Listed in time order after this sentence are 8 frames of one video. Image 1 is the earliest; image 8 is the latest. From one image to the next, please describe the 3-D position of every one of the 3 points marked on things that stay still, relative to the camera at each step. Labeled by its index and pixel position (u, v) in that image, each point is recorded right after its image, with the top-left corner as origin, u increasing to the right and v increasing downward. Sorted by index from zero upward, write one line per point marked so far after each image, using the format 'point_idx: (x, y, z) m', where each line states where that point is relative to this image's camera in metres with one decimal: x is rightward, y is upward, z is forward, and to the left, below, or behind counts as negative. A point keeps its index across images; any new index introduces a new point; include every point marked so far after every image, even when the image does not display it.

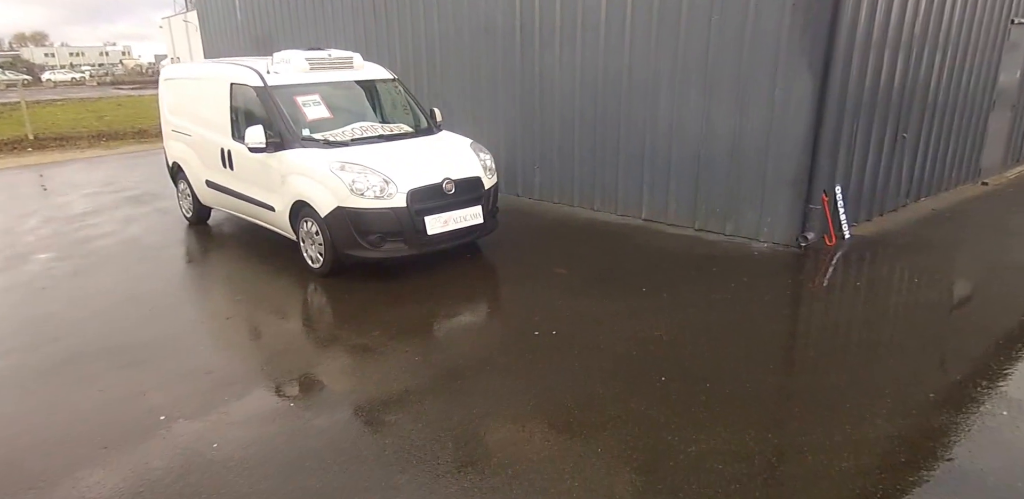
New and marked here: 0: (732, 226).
0: (+2.1, +0.2, +6.0) m
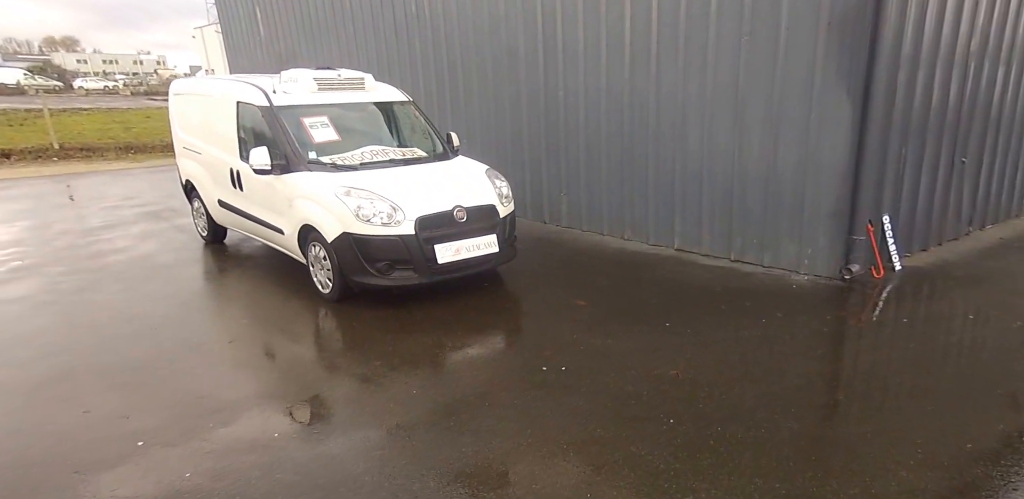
0: (+2.3, 0.0, +5.6) m
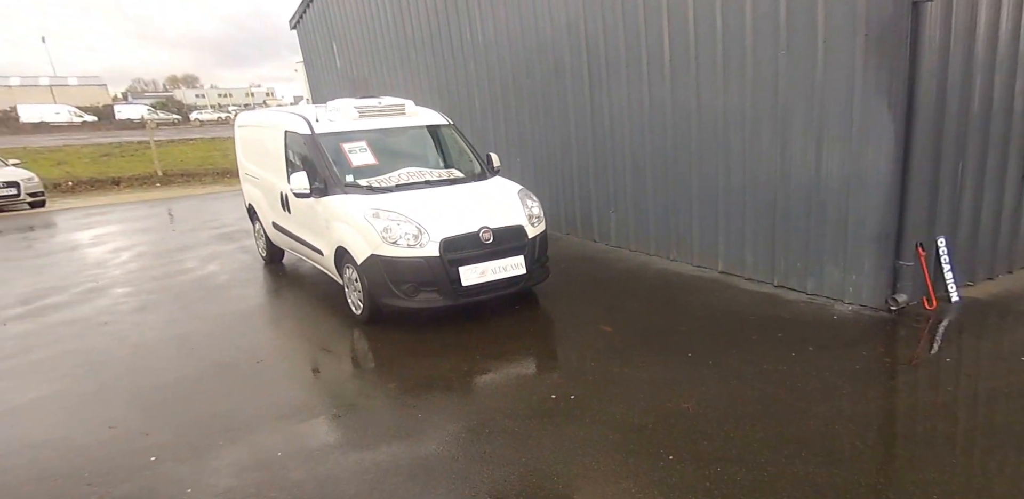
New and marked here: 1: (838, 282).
0: (+2.5, -0.3, +5.3) m
1: (+2.6, -0.3, +5.1) m
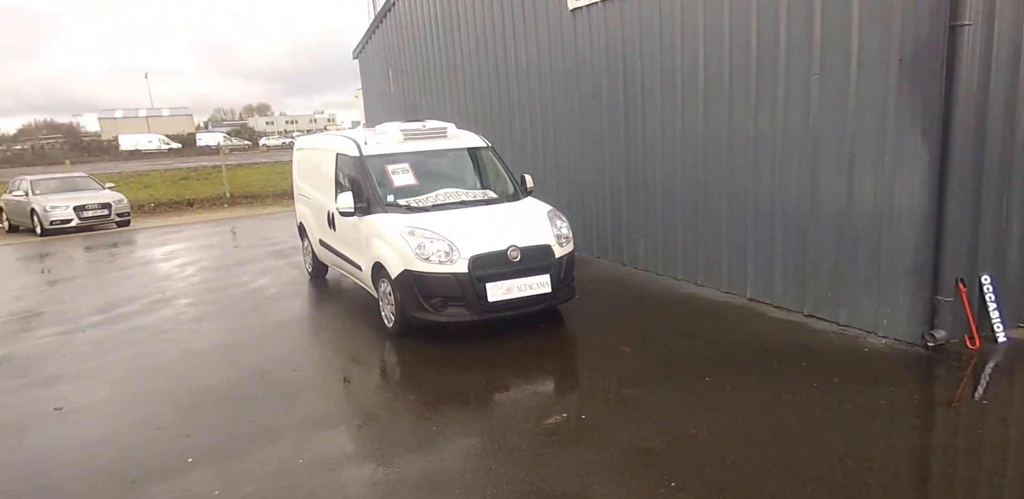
0: (+2.7, -0.5, +5.2) m
1: (+2.8, -0.5, +5.0) m
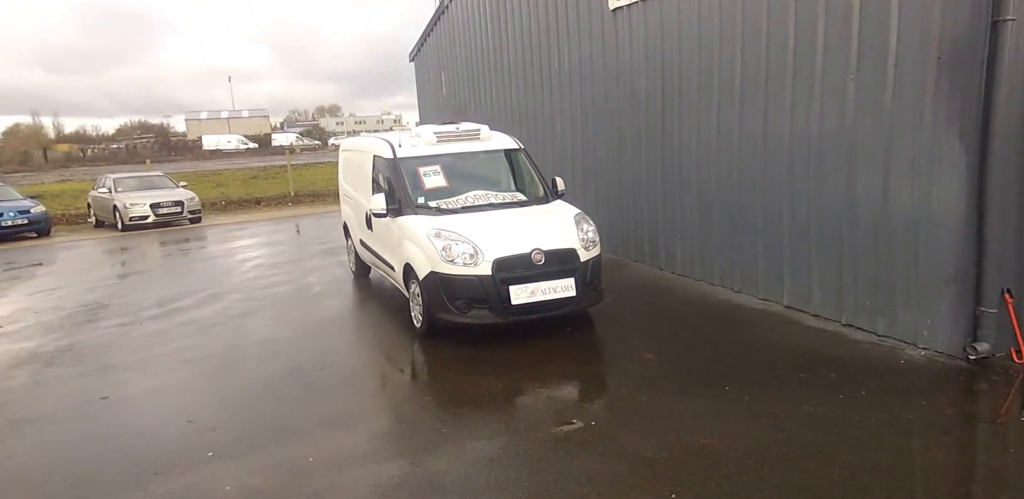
0: (+2.9, -0.6, +5.0) m
1: (+3.0, -0.6, +4.7) m
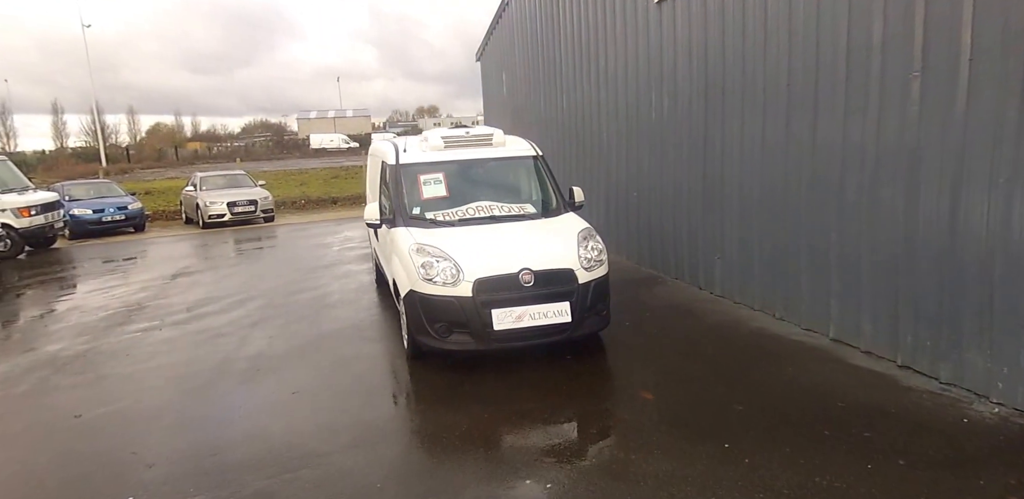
0: (+2.7, -0.7, +4.0) m
1: (+2.8, -0.7, +3.8) m
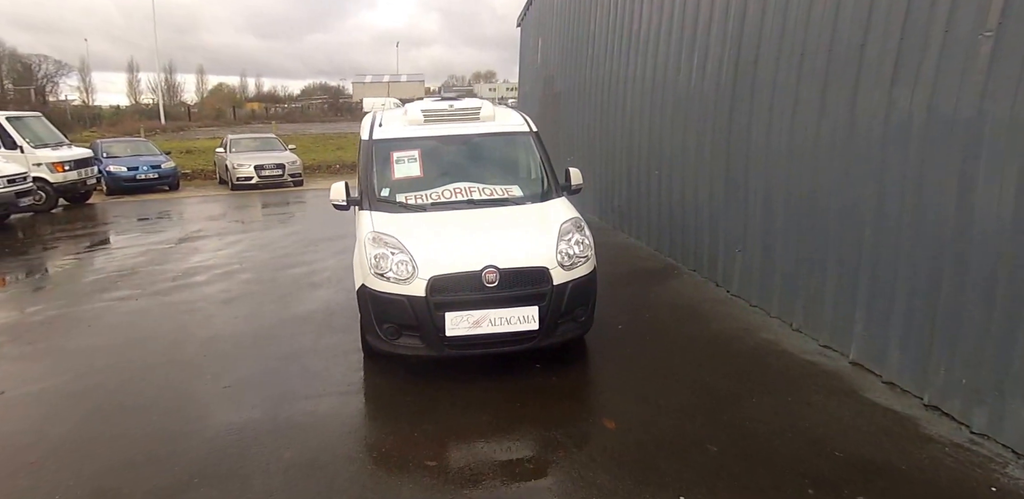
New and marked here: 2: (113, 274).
0: (+2.4, -0.9, +3.3) m
1: (+2.5, -0.9, +3.0) m
2: (-5.0, -0.3, +7.9) m
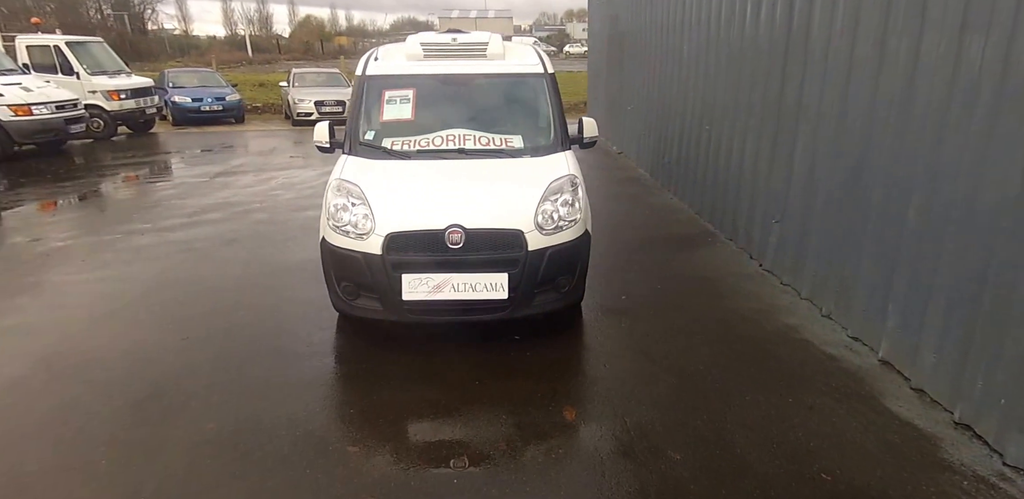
0: (+2.1, -0.8, +2.6) m
1: (+2.1, -0.9, +2.4) m
2: (-4.6, +0.5, +8.0) m
